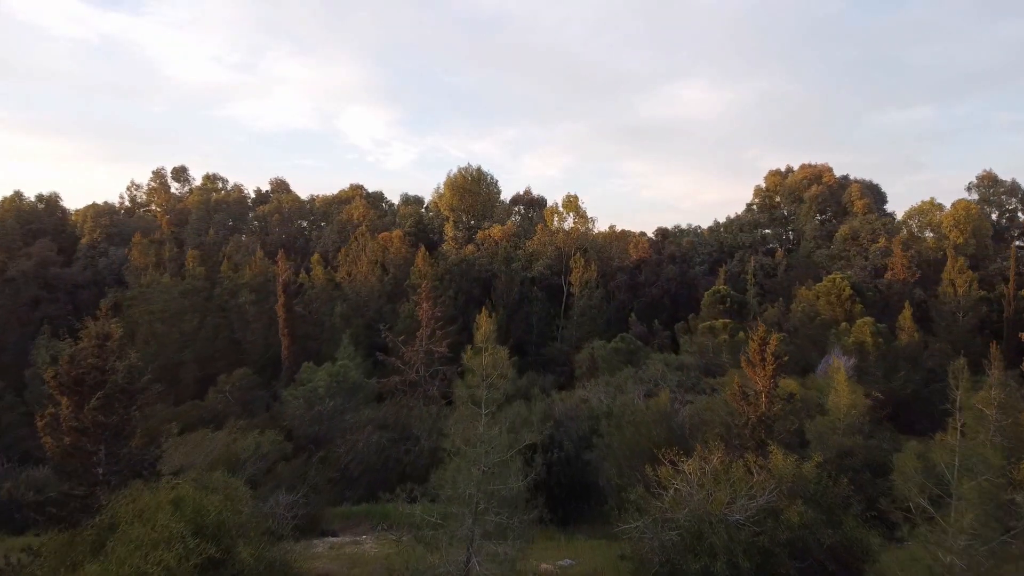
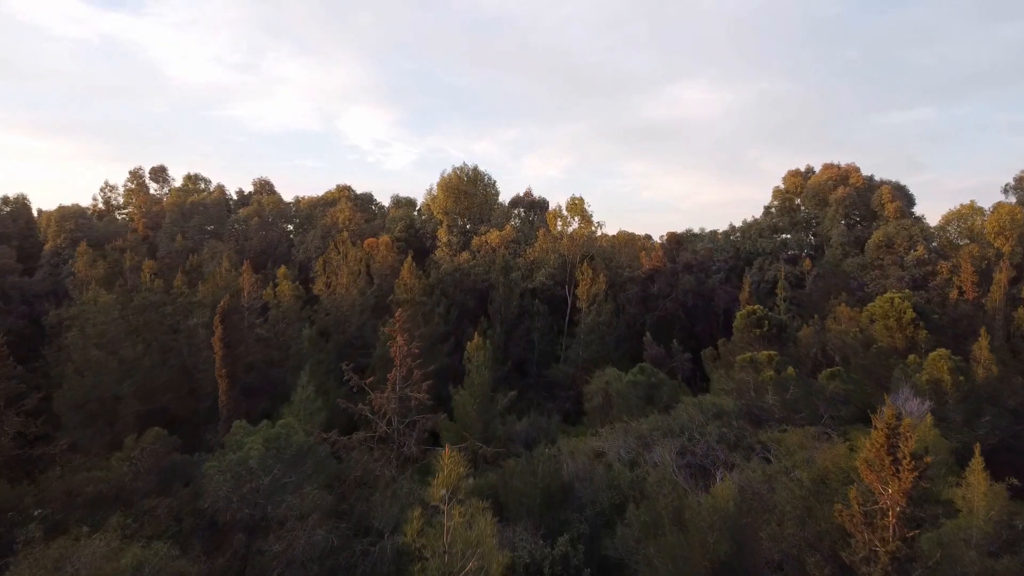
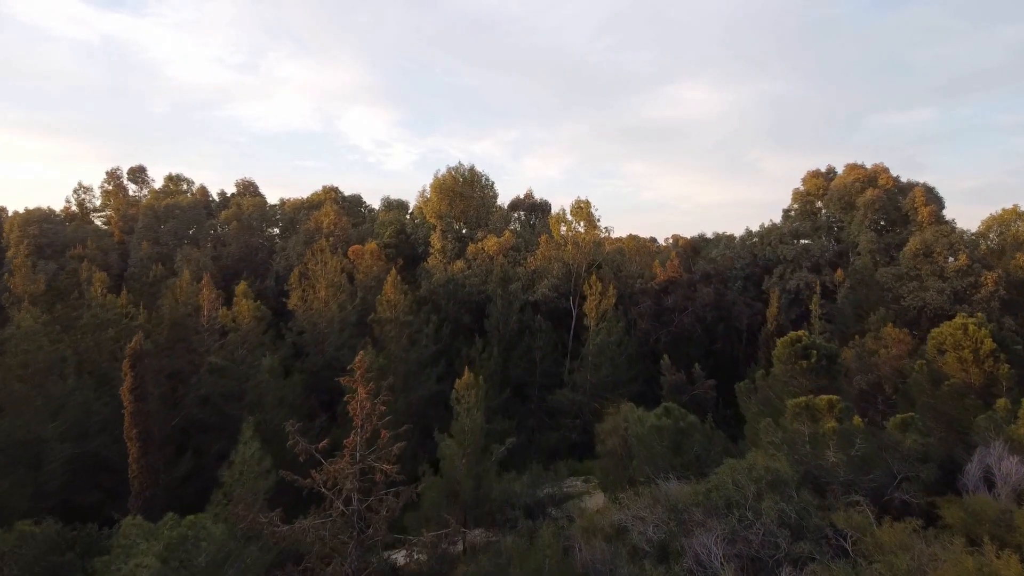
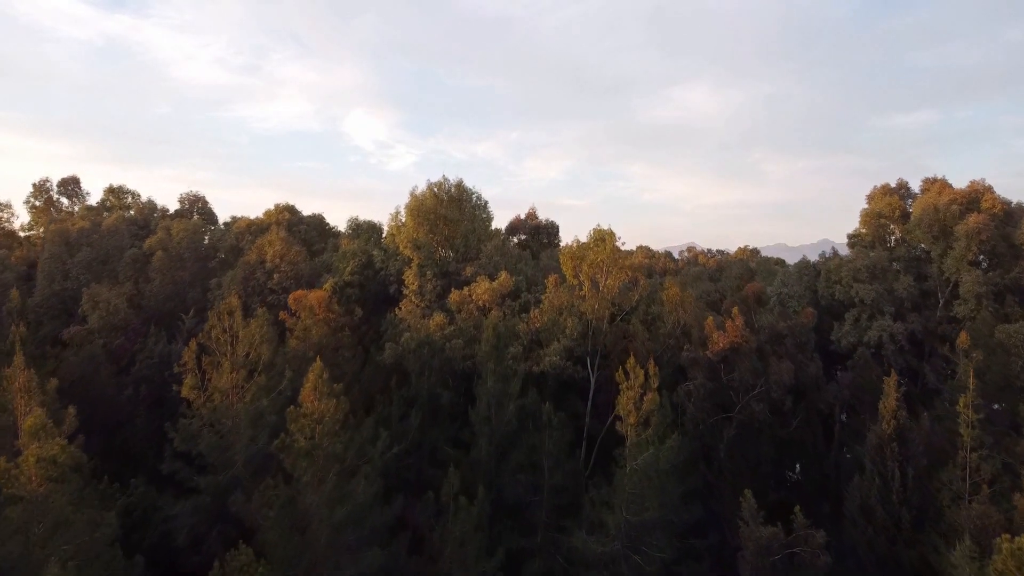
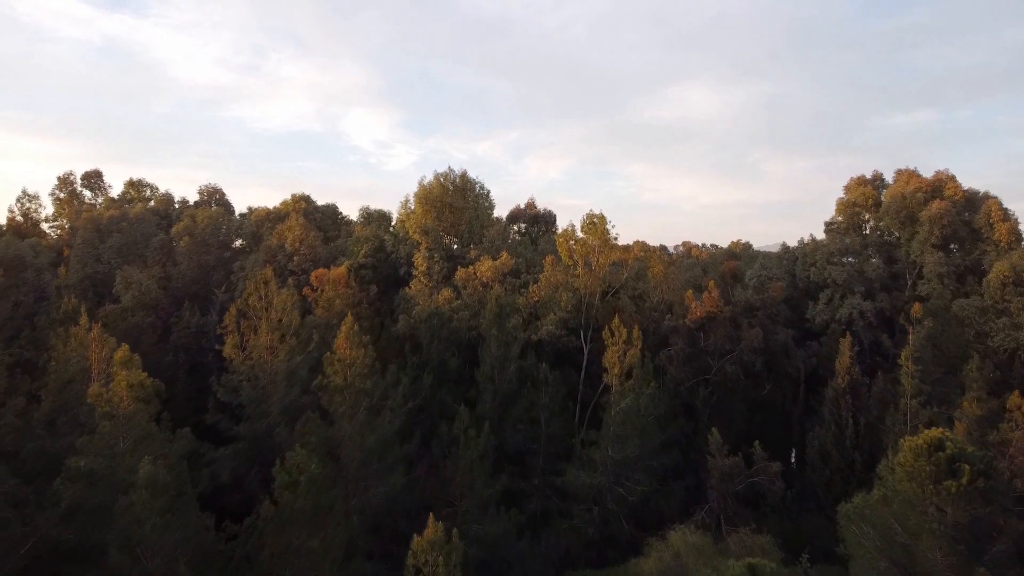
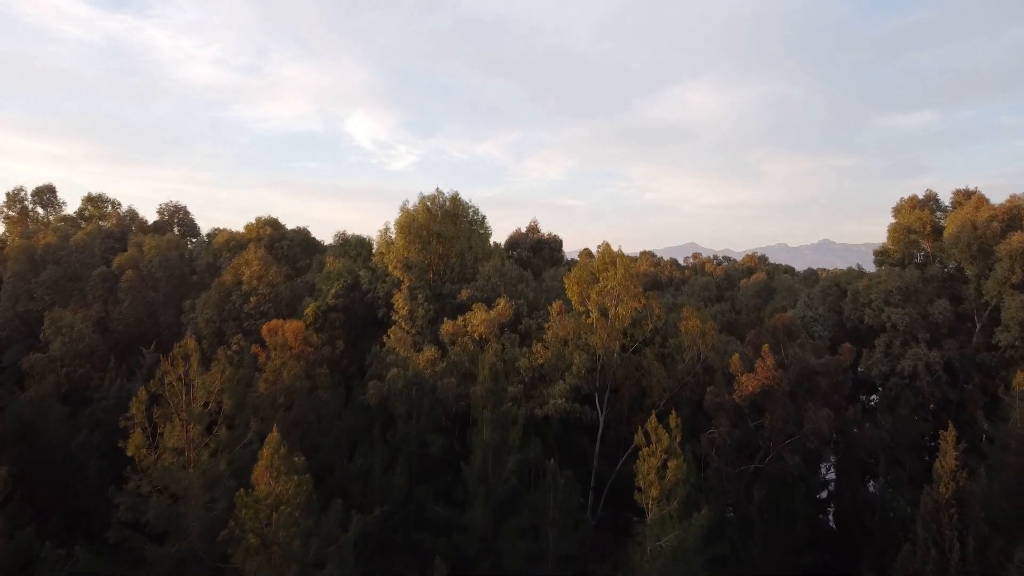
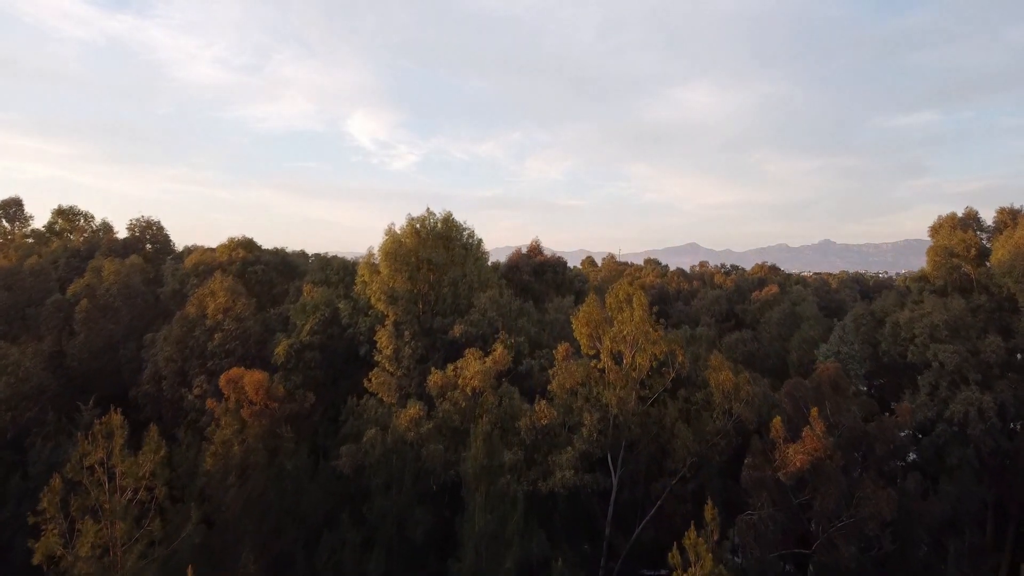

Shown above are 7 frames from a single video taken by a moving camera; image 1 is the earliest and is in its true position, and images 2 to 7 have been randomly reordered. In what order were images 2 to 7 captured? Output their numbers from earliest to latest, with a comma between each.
2, 3, 5, 4, 6, 7
